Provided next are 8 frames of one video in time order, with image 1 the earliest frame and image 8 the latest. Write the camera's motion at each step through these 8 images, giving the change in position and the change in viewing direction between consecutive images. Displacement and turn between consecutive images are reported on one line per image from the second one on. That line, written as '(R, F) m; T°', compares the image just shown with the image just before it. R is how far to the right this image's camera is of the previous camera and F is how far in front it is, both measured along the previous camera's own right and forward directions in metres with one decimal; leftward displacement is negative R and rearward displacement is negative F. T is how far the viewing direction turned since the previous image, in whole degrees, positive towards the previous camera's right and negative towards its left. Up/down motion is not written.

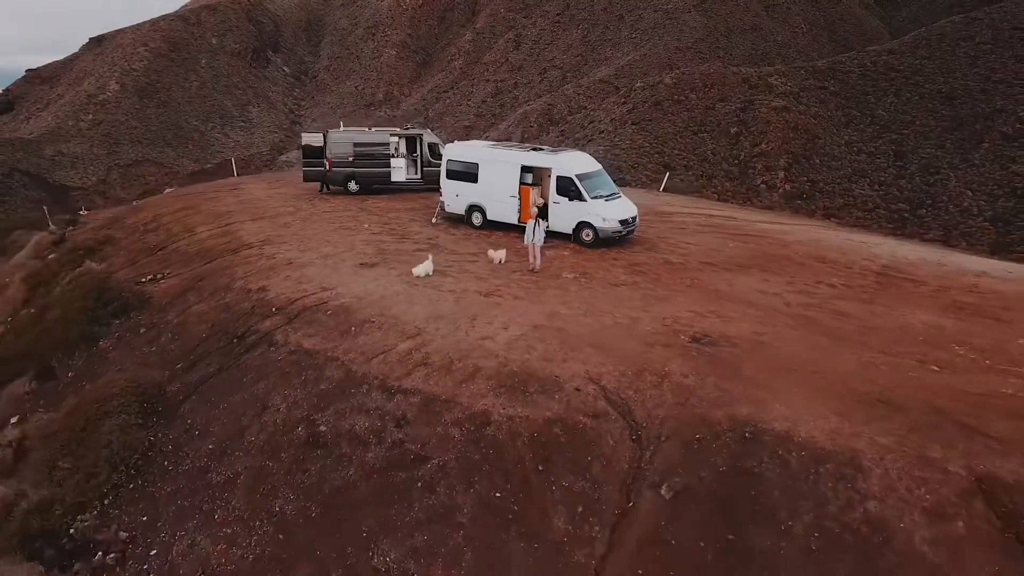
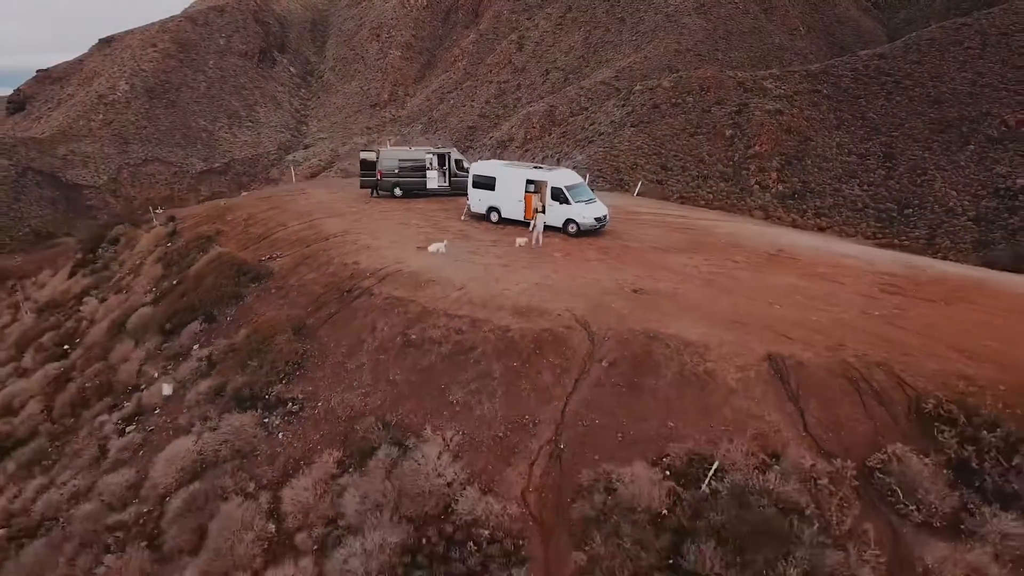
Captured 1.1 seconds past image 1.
(0.0, -1.6) m; 0°
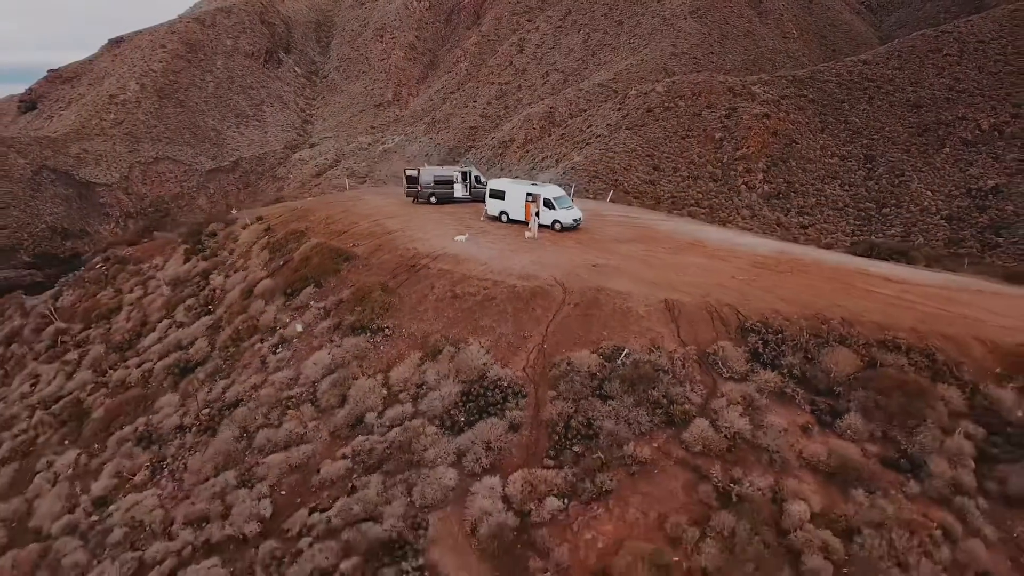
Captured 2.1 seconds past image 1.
(0.0, -2.5) m; 0°
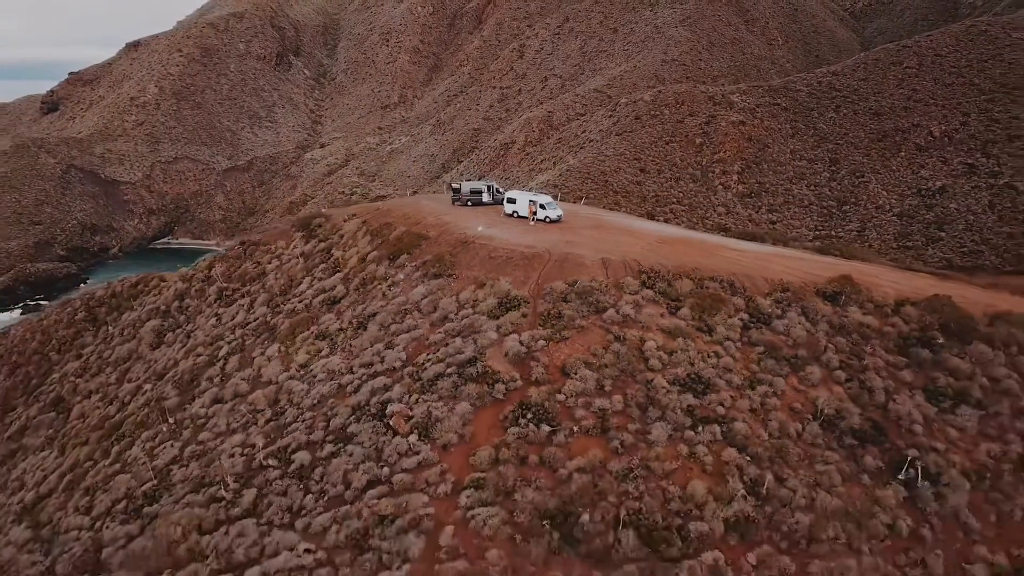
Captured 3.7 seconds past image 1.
(-0.1, -5.3) m; 0°
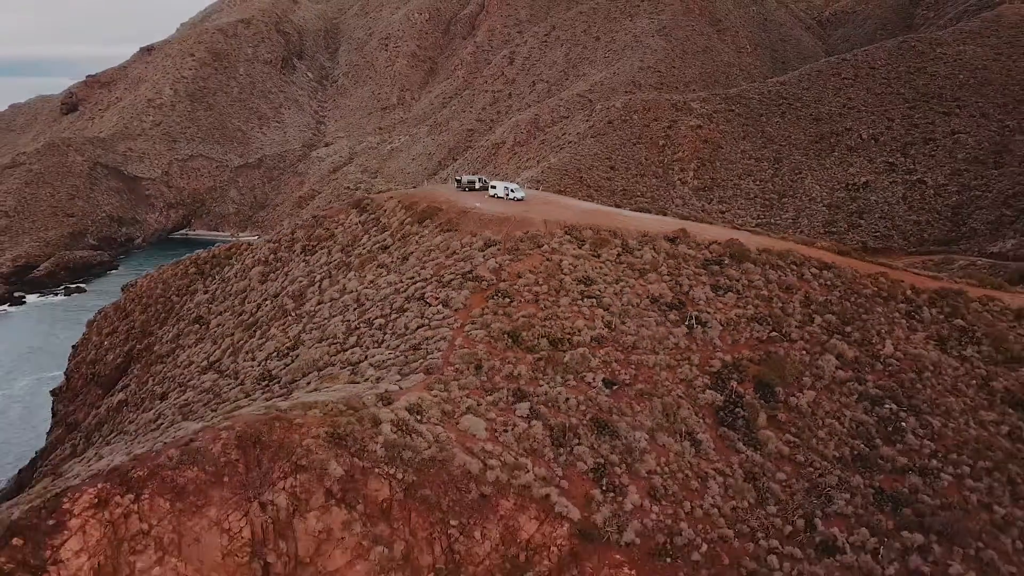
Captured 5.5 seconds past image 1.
(+0.3, -8.1) m; 0°
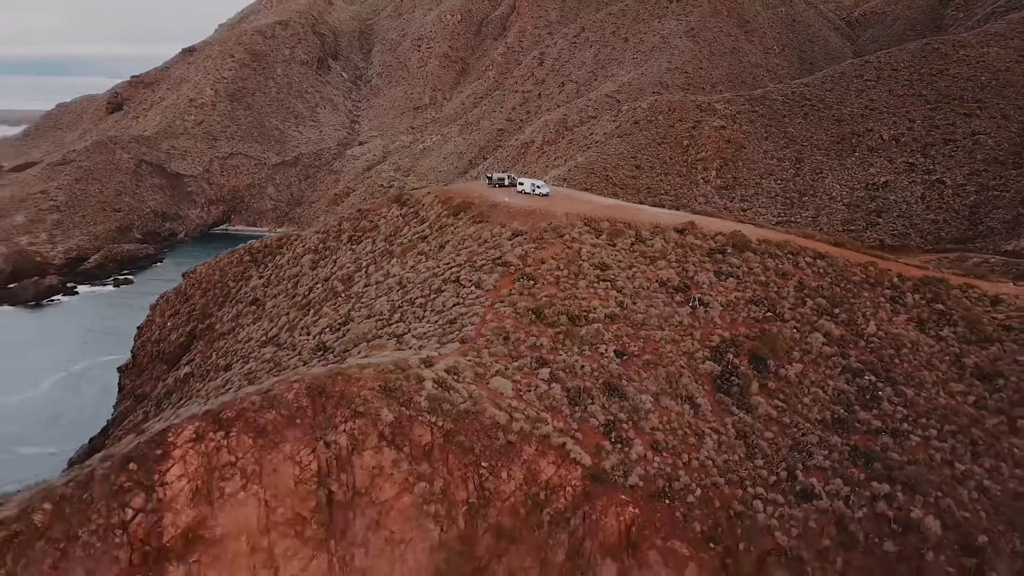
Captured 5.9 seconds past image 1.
(+0.1, -2.3) m; -2°
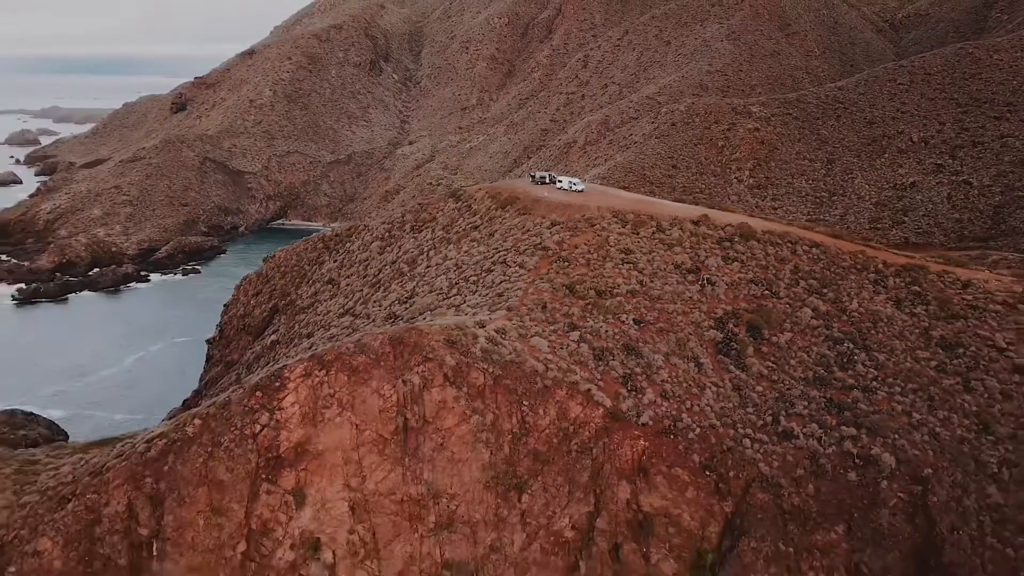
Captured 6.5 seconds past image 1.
(+0.1, -3.8) m; -3°
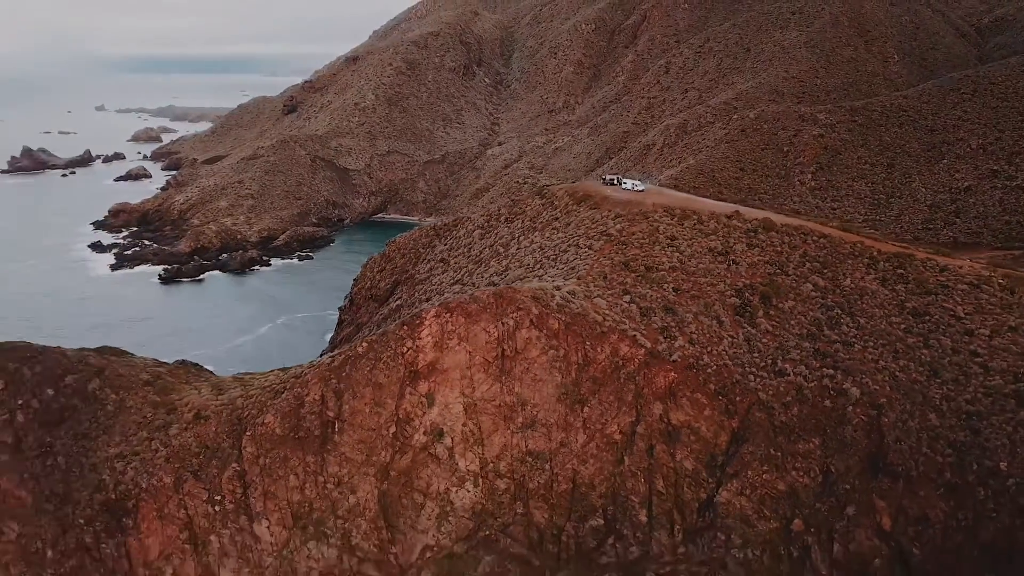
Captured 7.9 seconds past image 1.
(+0.5, -7.5) m; -6°
